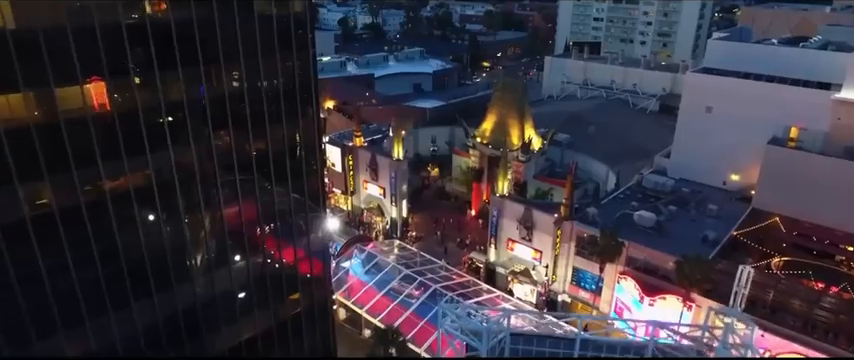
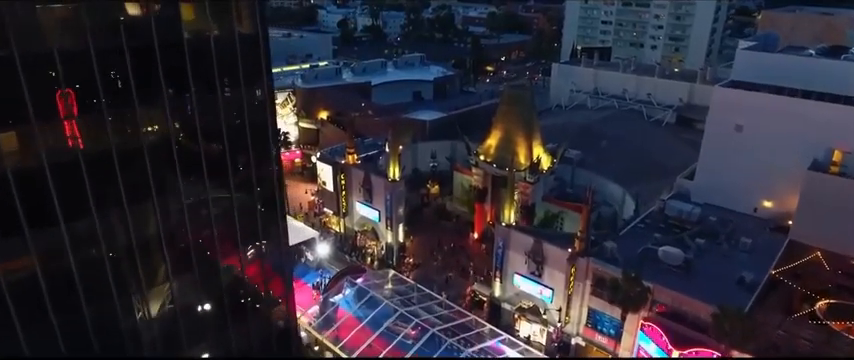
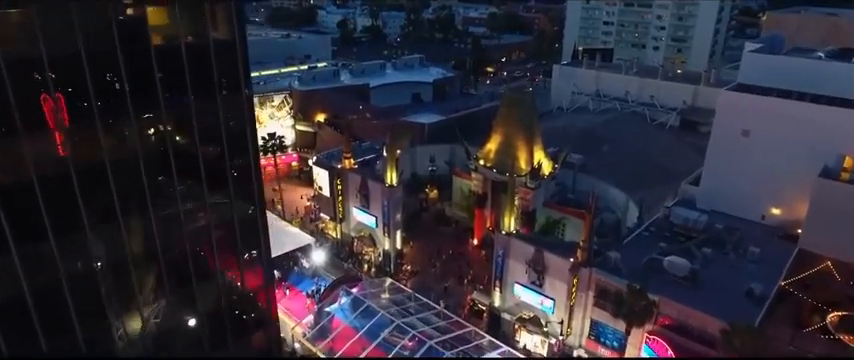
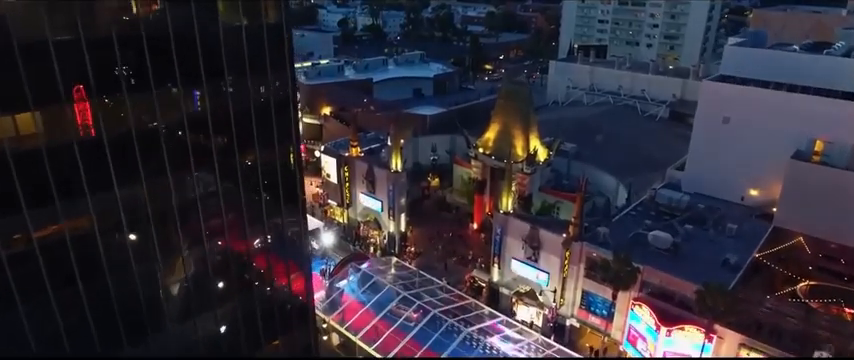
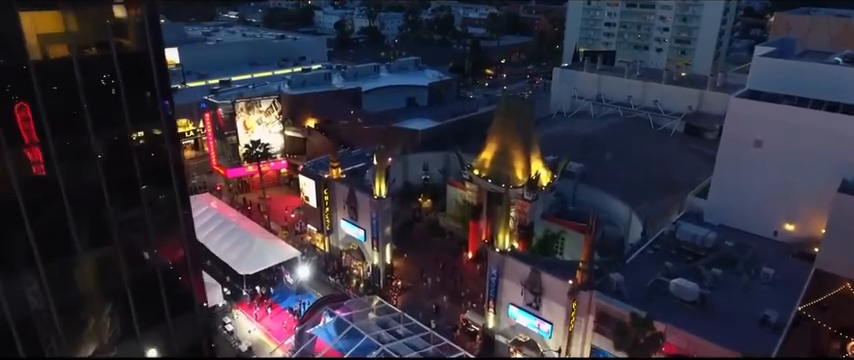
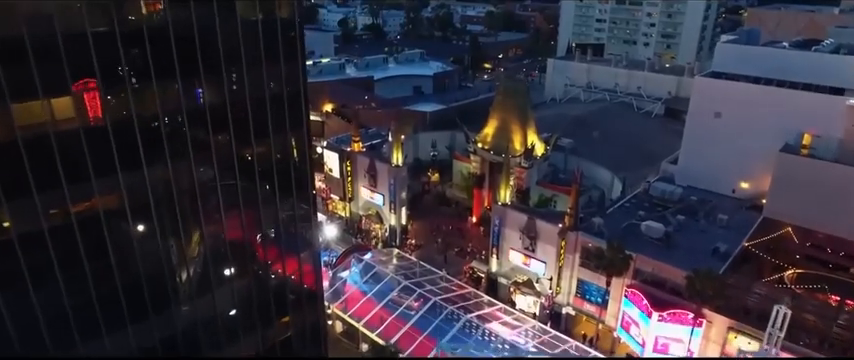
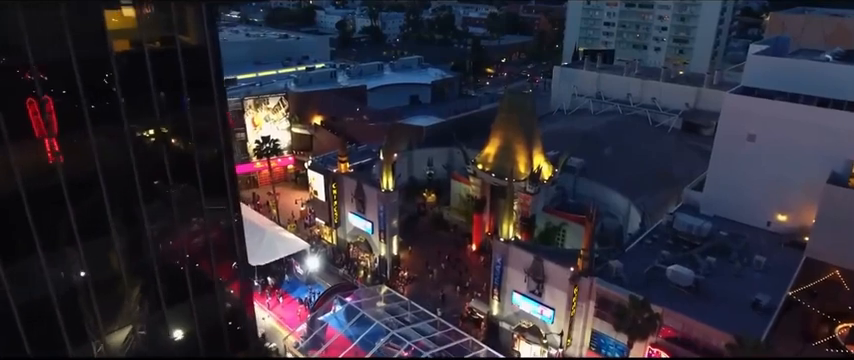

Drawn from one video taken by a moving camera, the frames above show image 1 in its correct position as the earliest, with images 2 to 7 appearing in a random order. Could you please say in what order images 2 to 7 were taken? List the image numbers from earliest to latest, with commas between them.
6, 4, 2, 3, 7, 5
